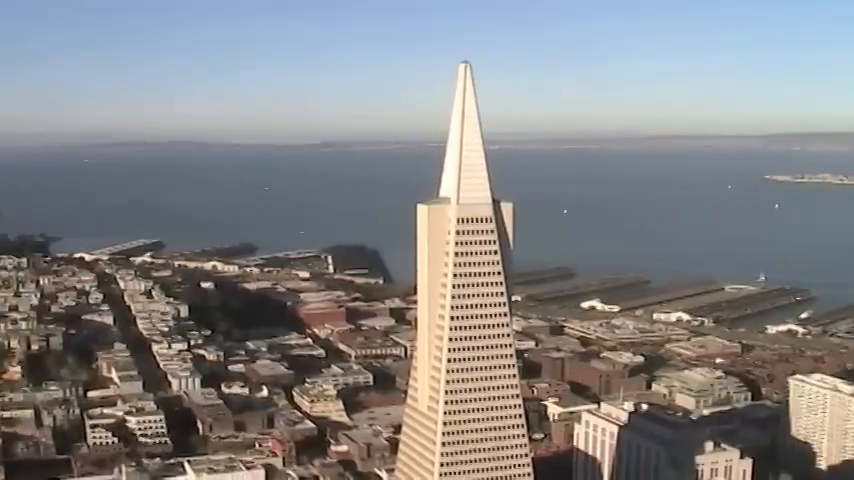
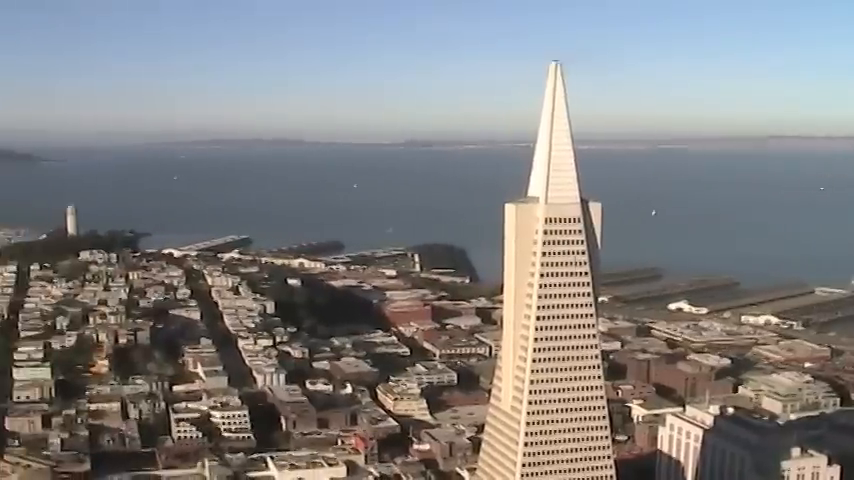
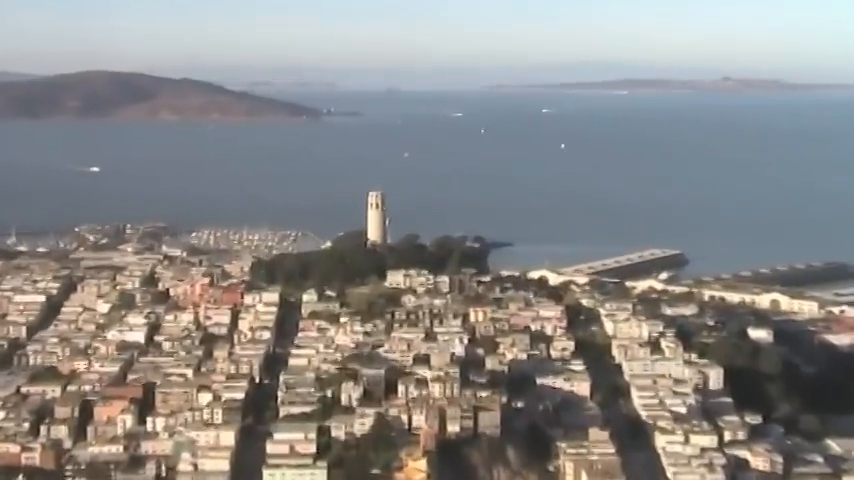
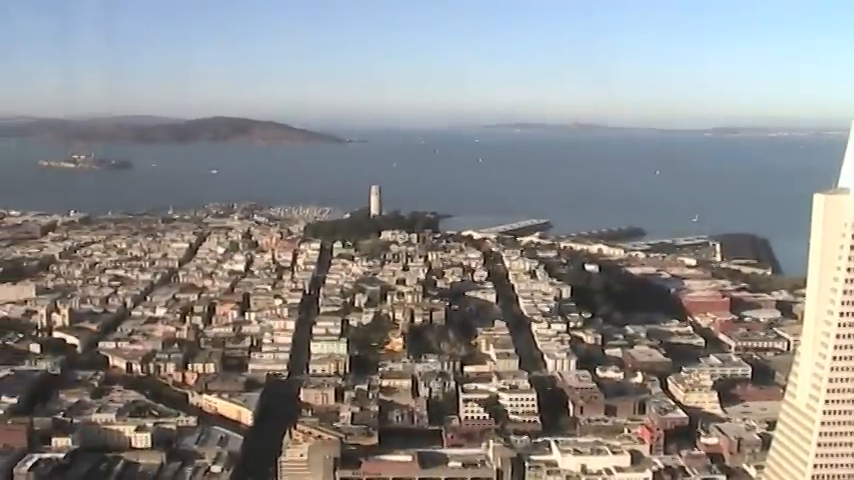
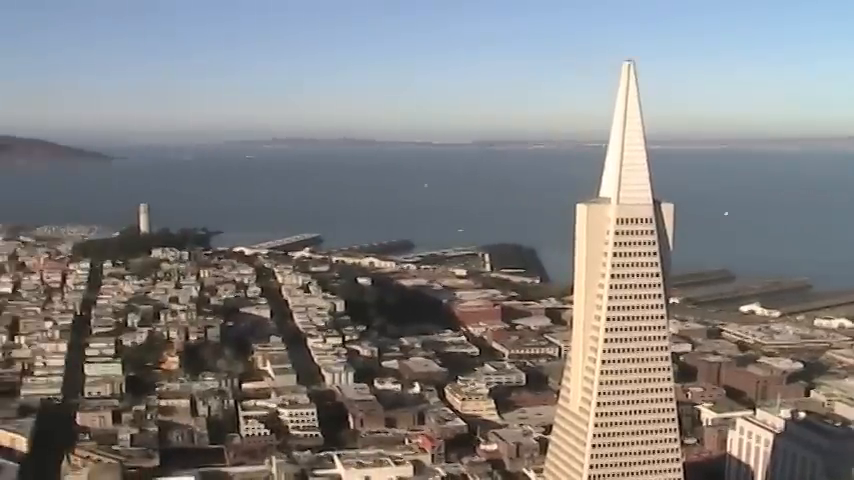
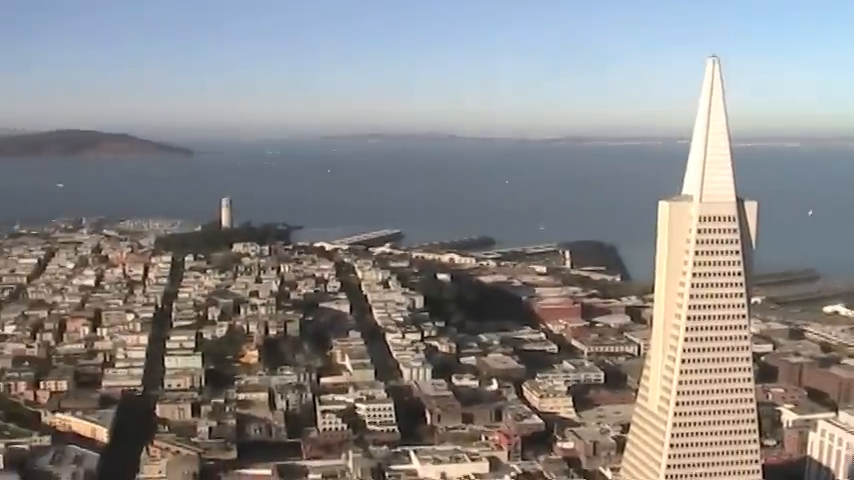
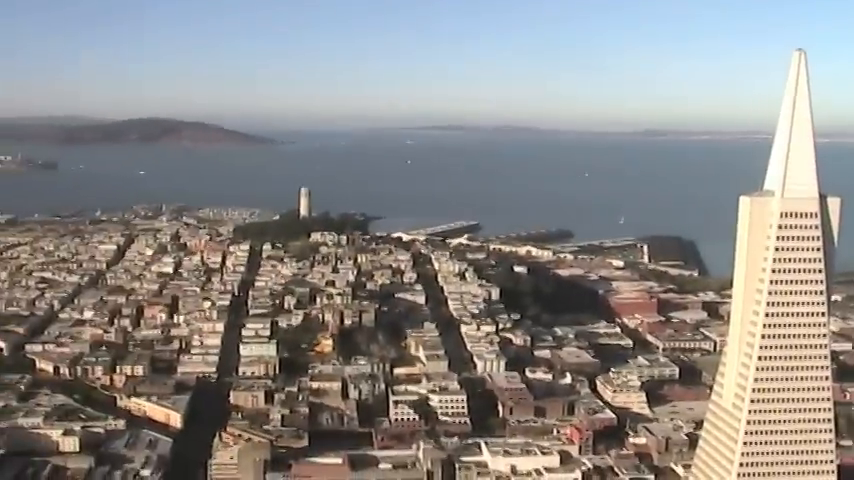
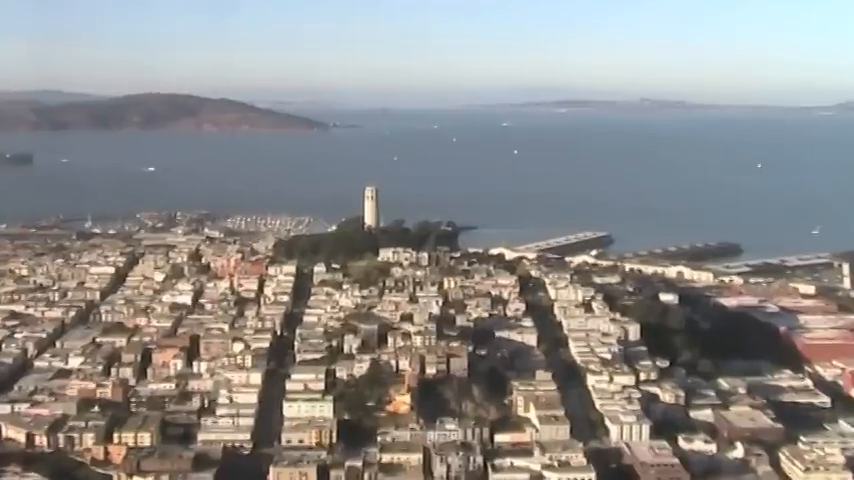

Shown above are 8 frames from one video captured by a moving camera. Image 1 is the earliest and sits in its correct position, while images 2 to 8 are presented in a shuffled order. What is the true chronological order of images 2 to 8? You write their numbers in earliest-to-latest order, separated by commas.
2, 5, 6, 7, 4, 8, 3
